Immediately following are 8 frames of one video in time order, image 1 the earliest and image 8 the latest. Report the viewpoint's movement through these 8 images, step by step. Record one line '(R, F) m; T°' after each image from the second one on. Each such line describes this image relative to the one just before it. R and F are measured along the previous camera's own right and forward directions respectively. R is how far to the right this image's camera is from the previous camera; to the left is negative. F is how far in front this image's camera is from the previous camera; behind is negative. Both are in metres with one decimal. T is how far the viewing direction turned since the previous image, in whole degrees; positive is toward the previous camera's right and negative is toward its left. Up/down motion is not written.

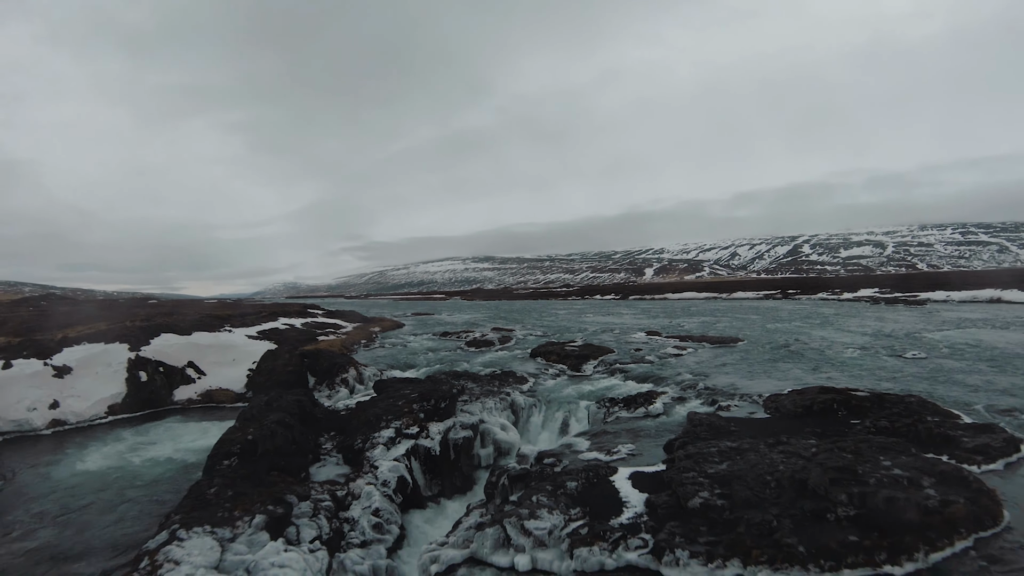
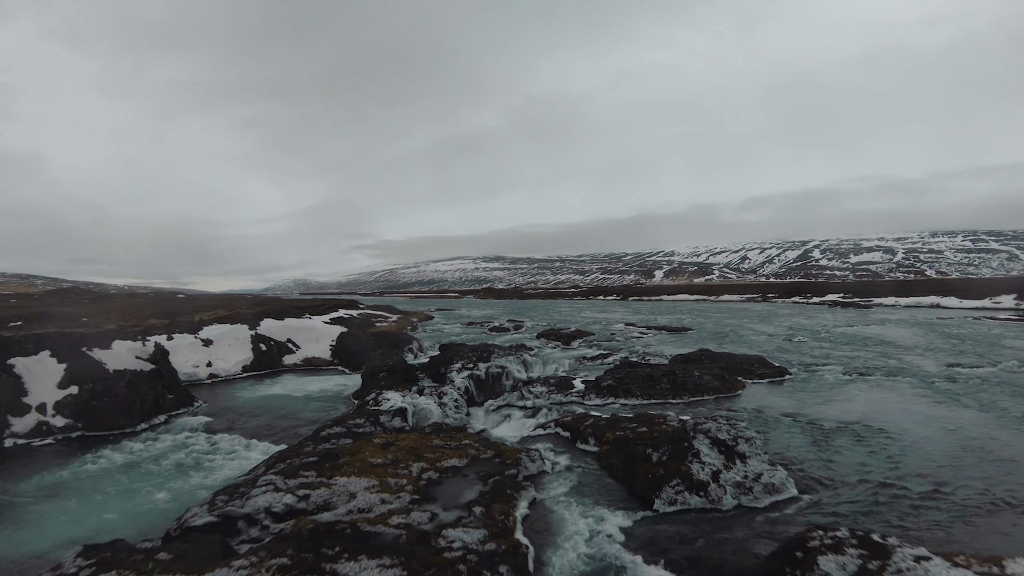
(-0.1, -8.8) m; -1°
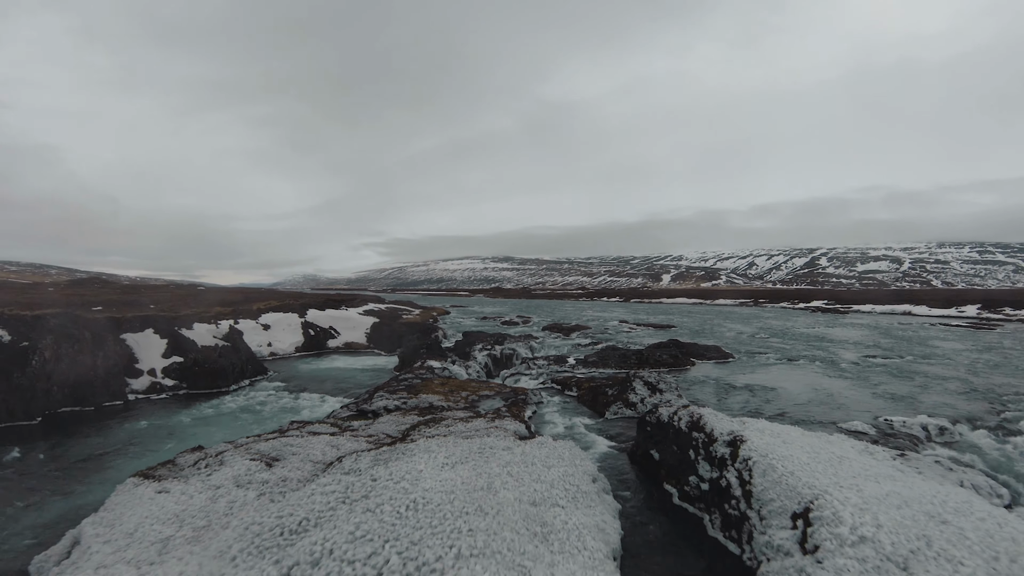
(-0.2, -5.8) m; -1°
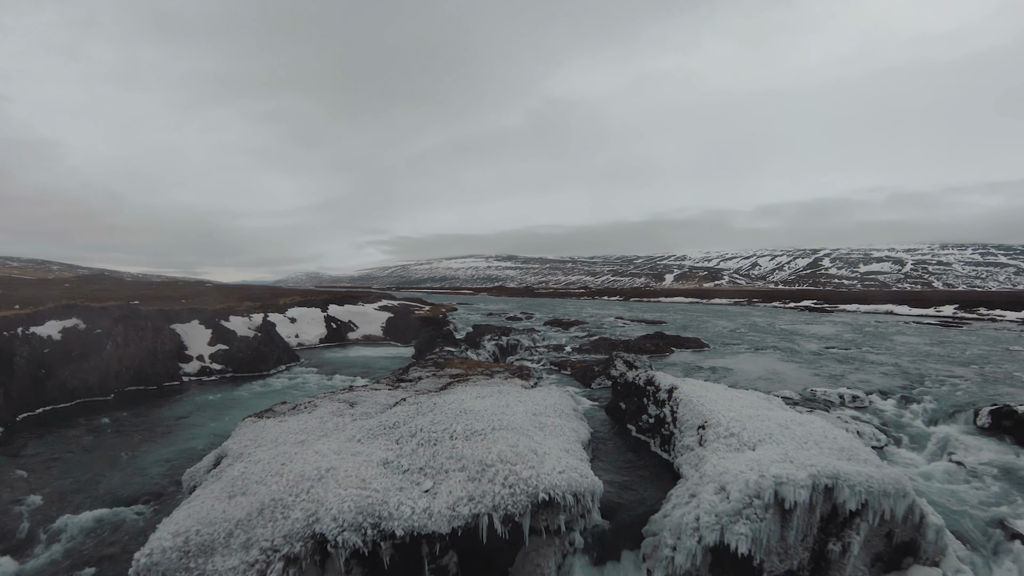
(-0.1, -3.8) m; 0°
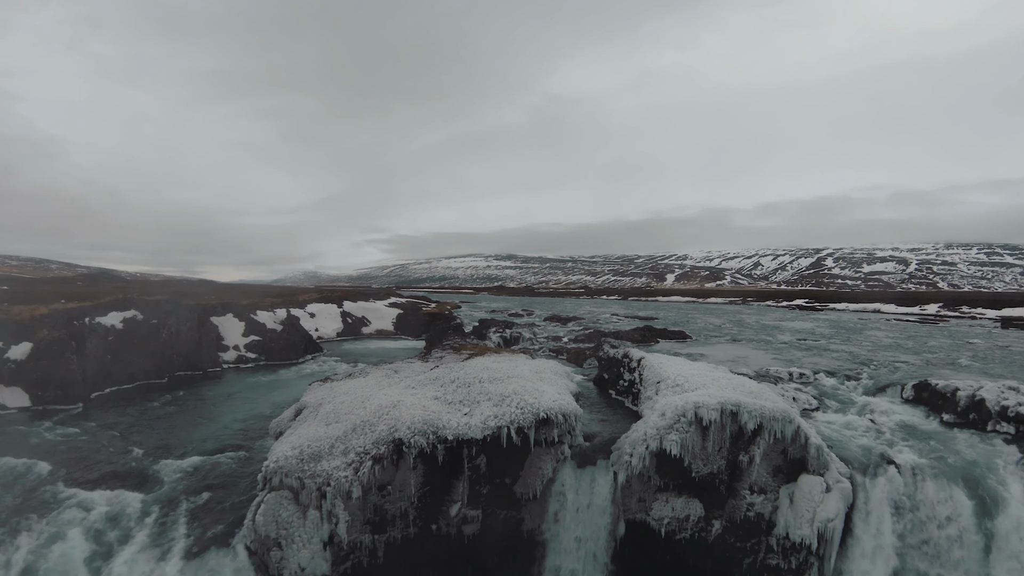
(-0.2, -3.6) m; 0°
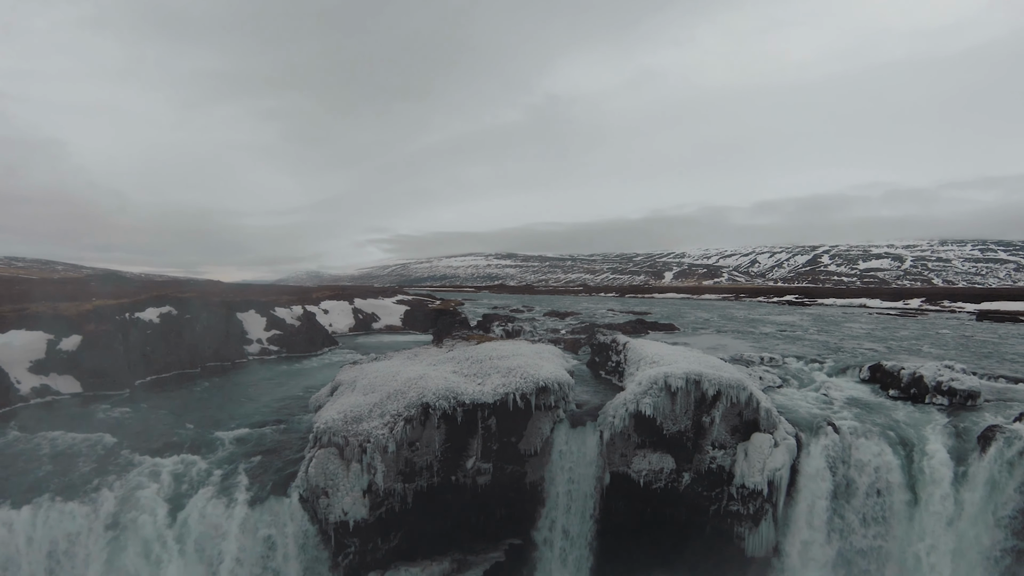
(-0.2, -2.5) m; 0°
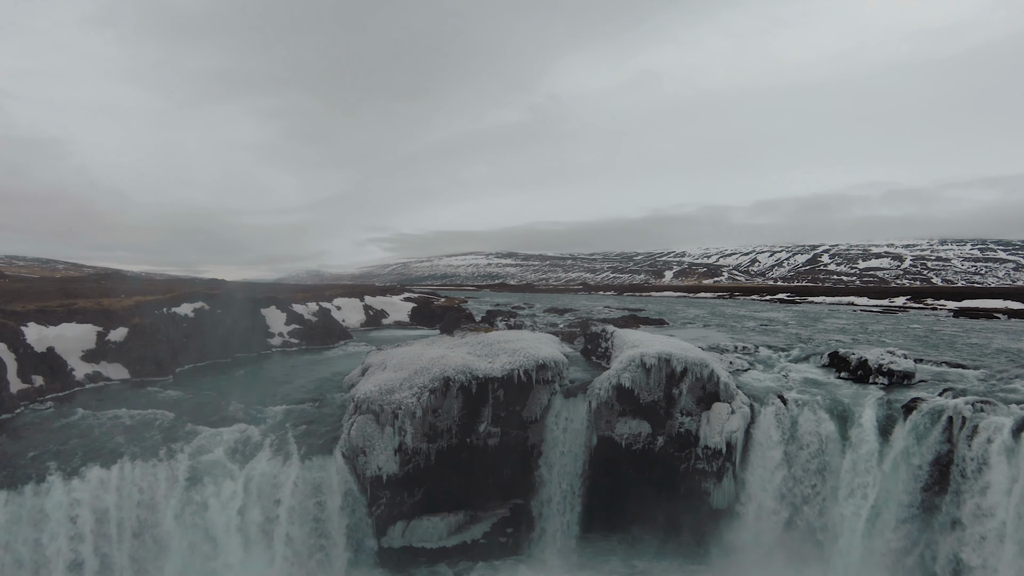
(-0.1, -3.1) m; 0°
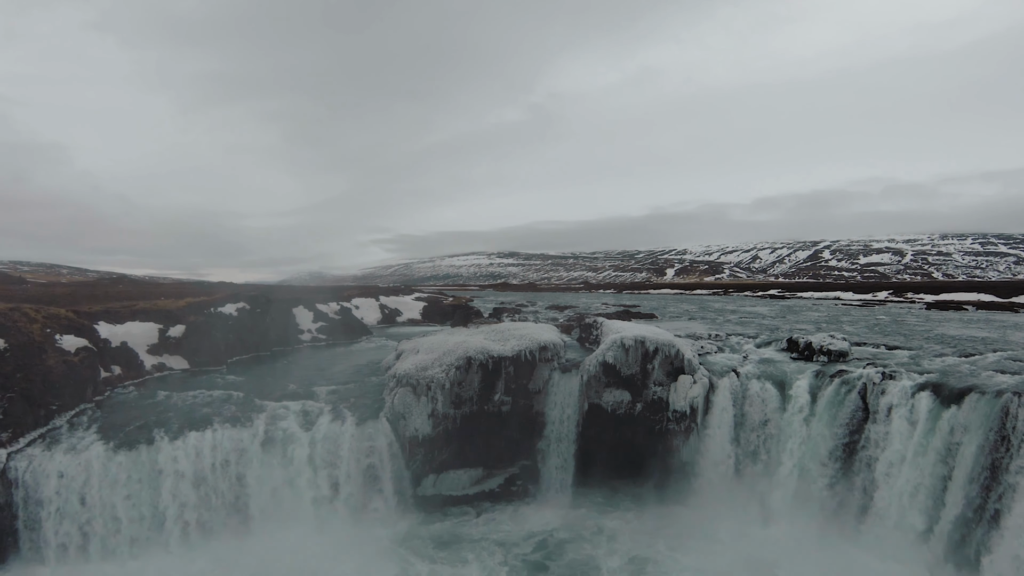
(-0.2, -4.5) m; 0°
